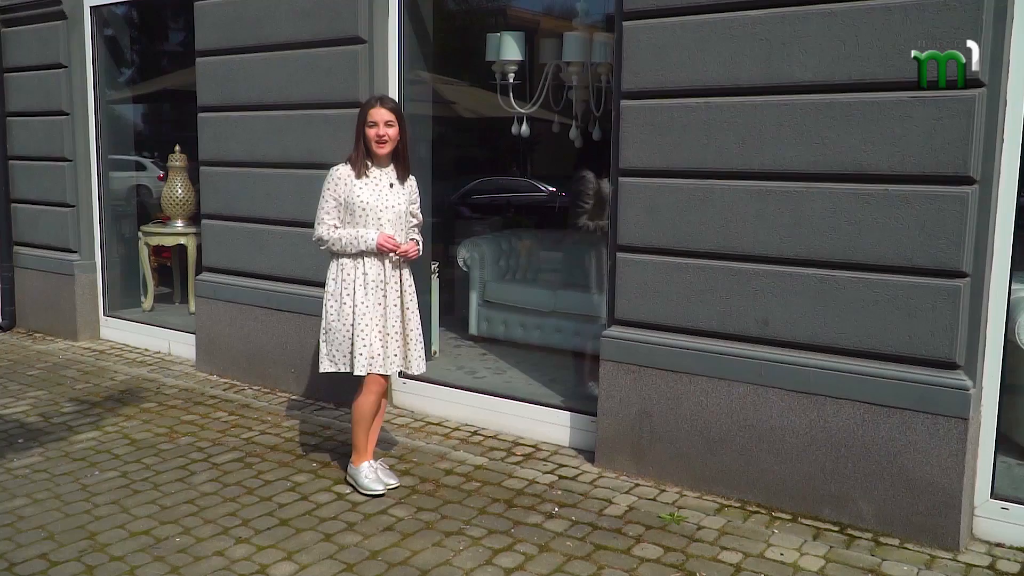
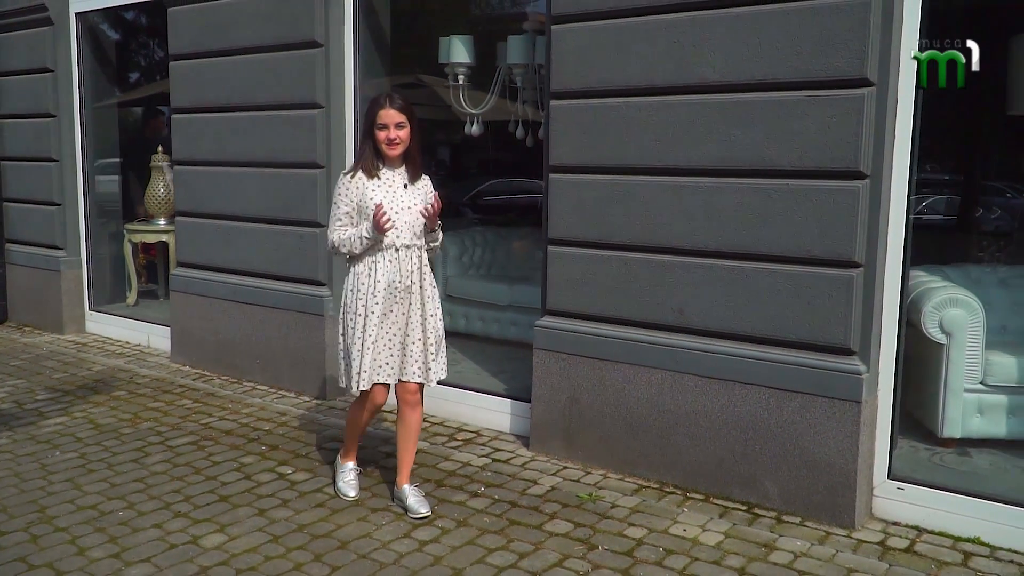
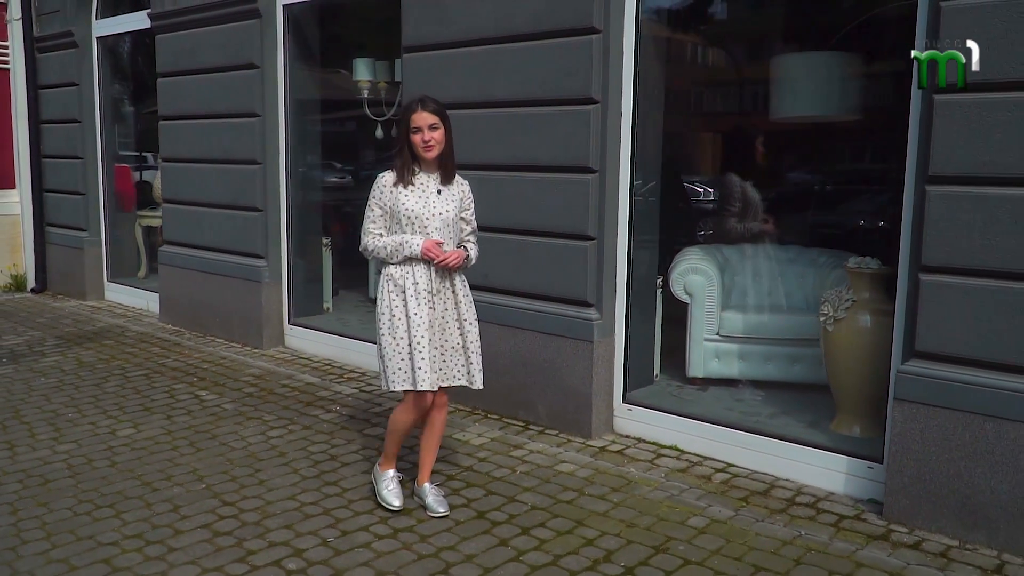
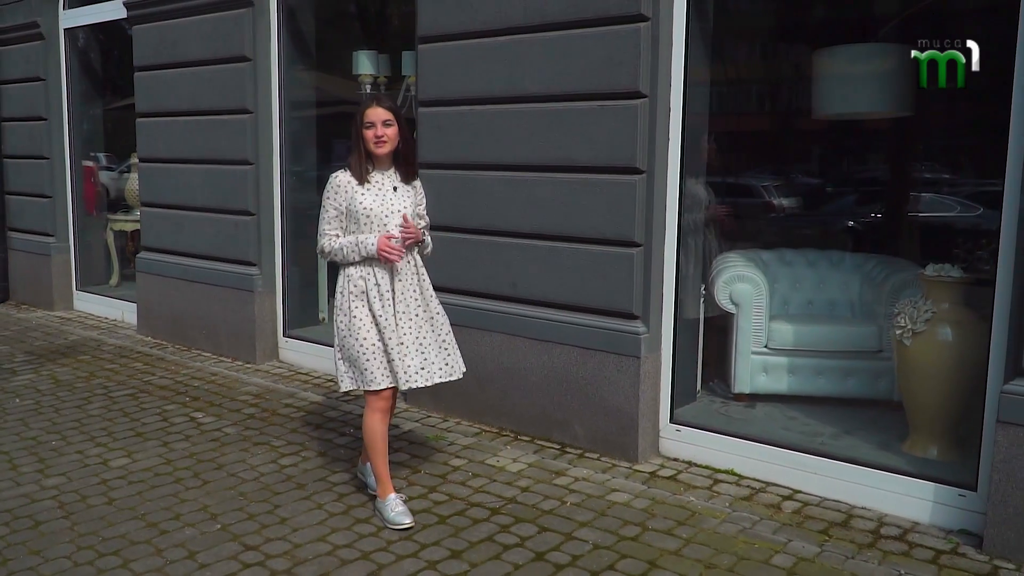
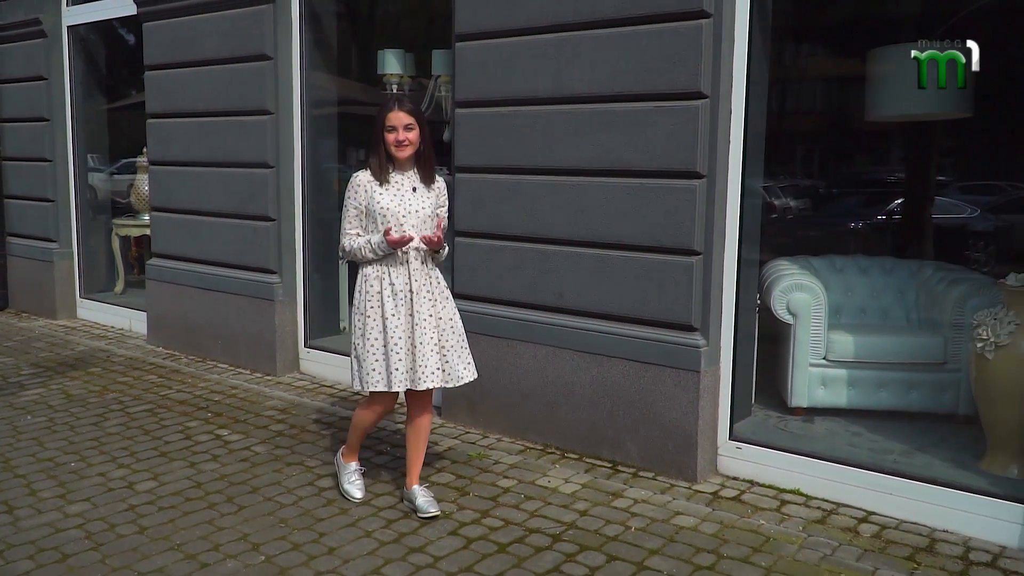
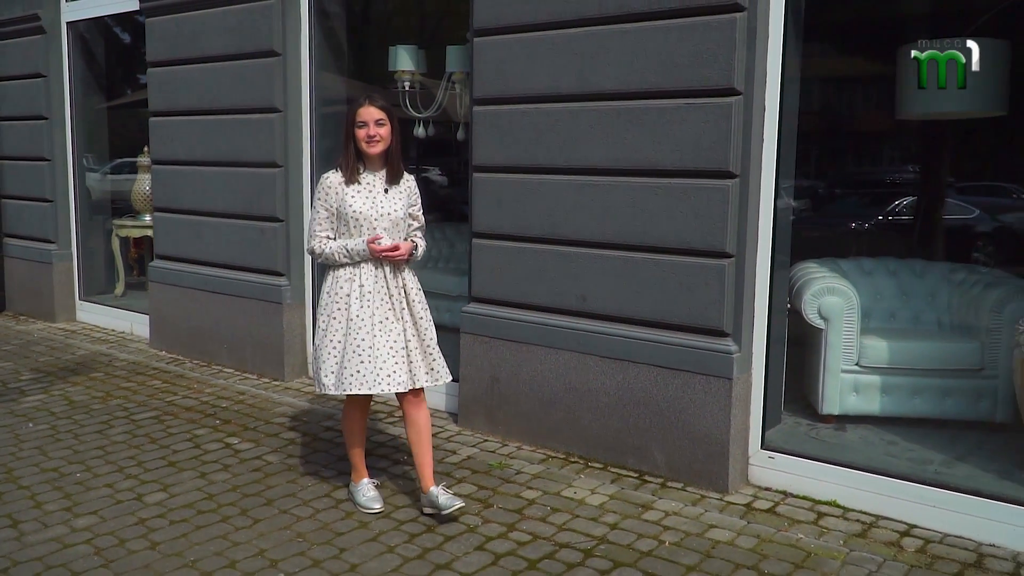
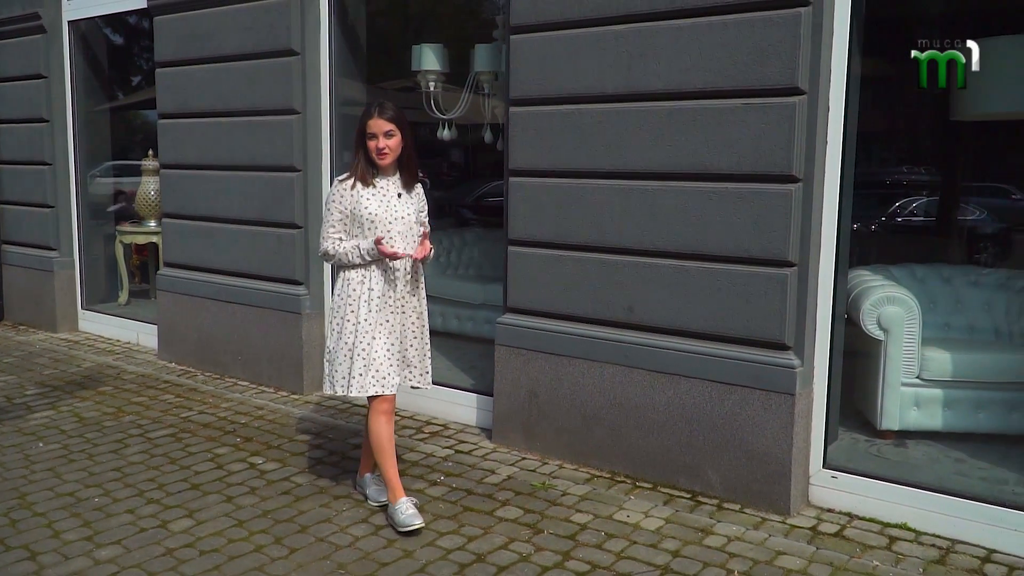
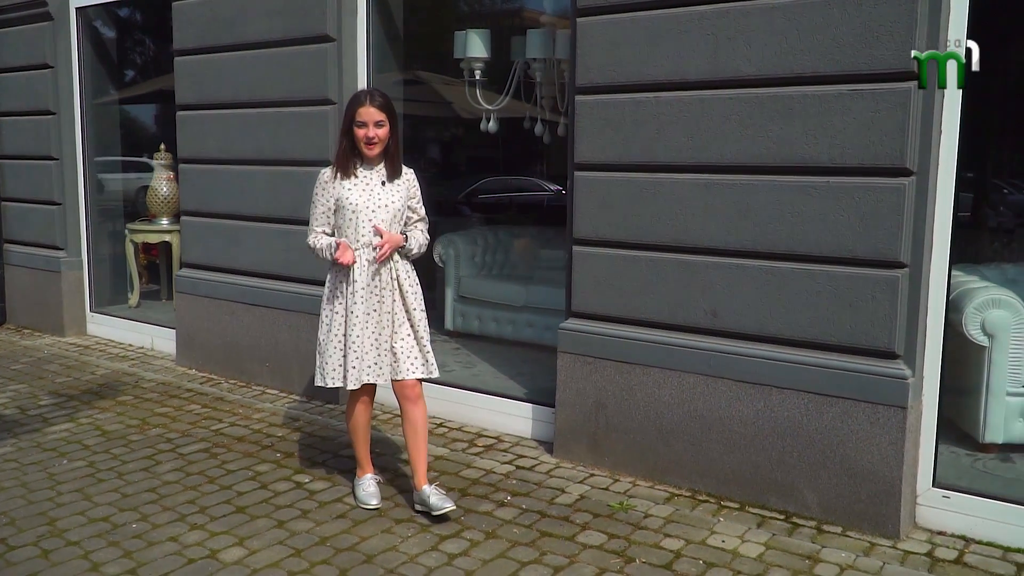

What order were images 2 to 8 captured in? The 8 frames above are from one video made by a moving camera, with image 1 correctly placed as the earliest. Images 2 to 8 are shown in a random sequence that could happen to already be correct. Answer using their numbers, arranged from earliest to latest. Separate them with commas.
8, 2, 7, 6, 5, 4, 3
